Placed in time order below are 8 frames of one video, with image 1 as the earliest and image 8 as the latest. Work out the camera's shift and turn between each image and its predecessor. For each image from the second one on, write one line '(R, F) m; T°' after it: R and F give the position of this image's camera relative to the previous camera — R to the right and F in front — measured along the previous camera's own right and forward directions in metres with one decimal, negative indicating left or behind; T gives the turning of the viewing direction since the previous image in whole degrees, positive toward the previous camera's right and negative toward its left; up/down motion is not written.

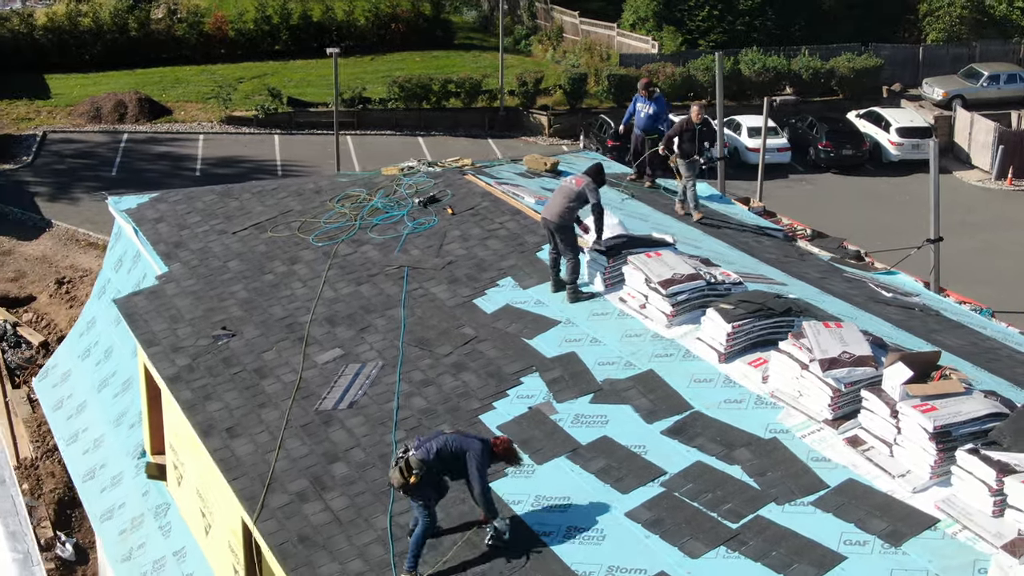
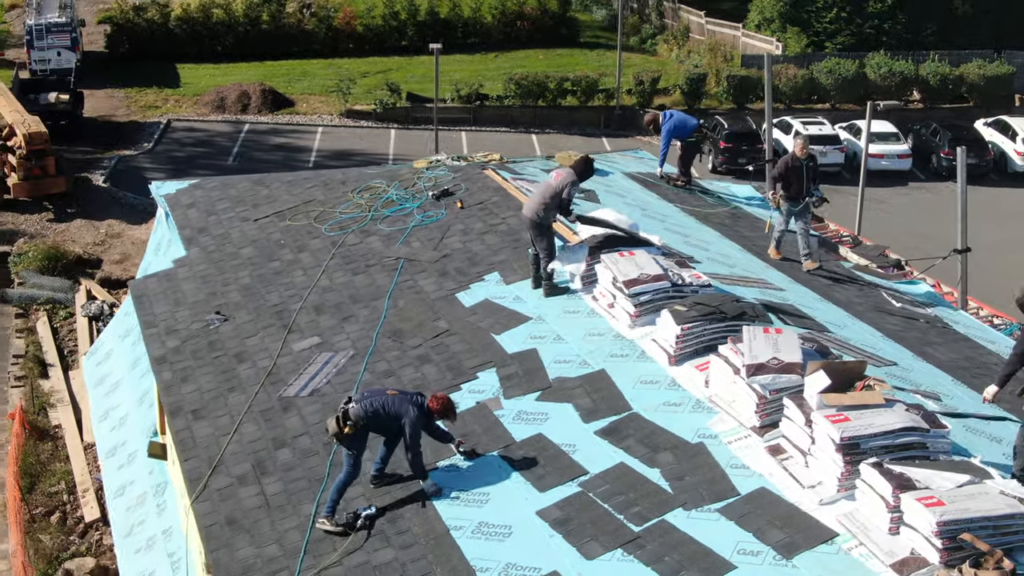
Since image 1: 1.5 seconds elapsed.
(+1.3, +0.1) m; -6°
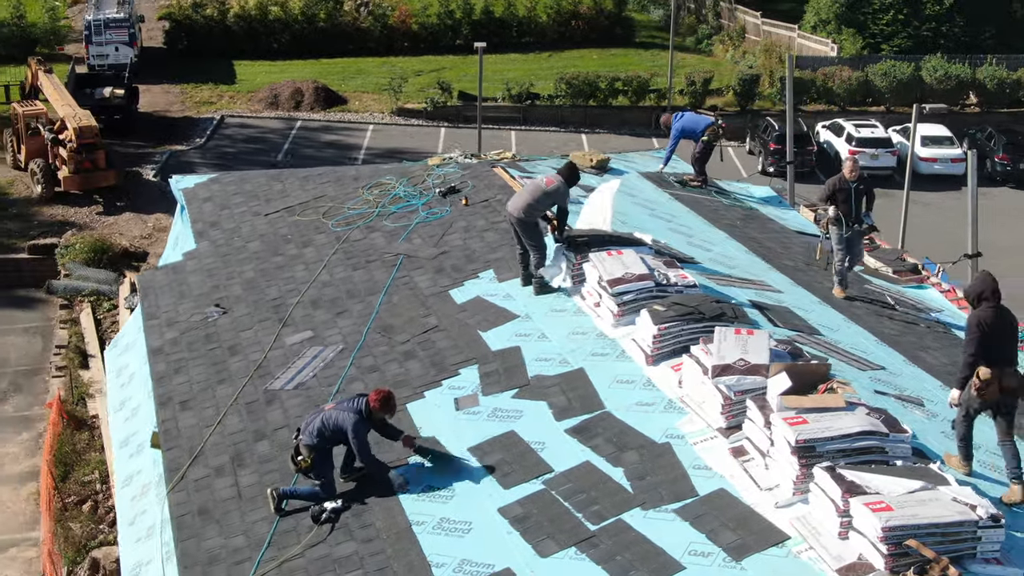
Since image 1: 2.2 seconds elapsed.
(+0.6, 0.0) m; -3°
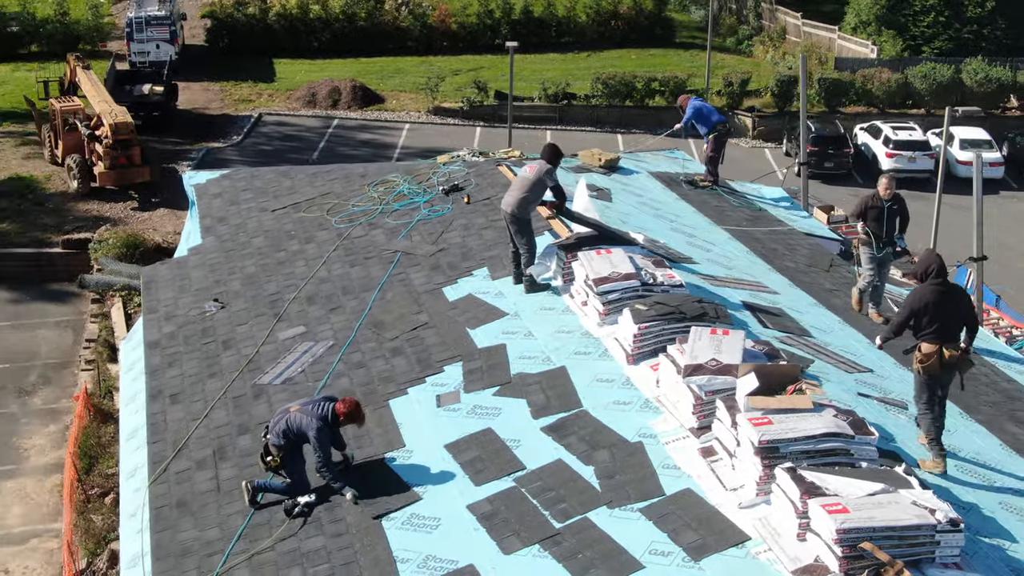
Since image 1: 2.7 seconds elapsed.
(+0.4, 0.0) m; -2°
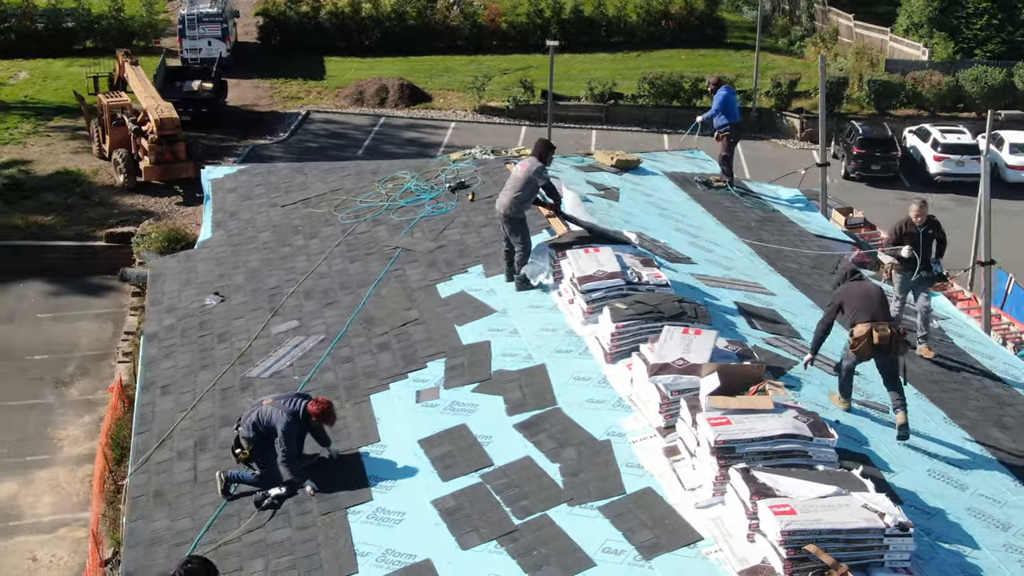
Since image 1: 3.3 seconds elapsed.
(+0.5, 0.0) m; -2°
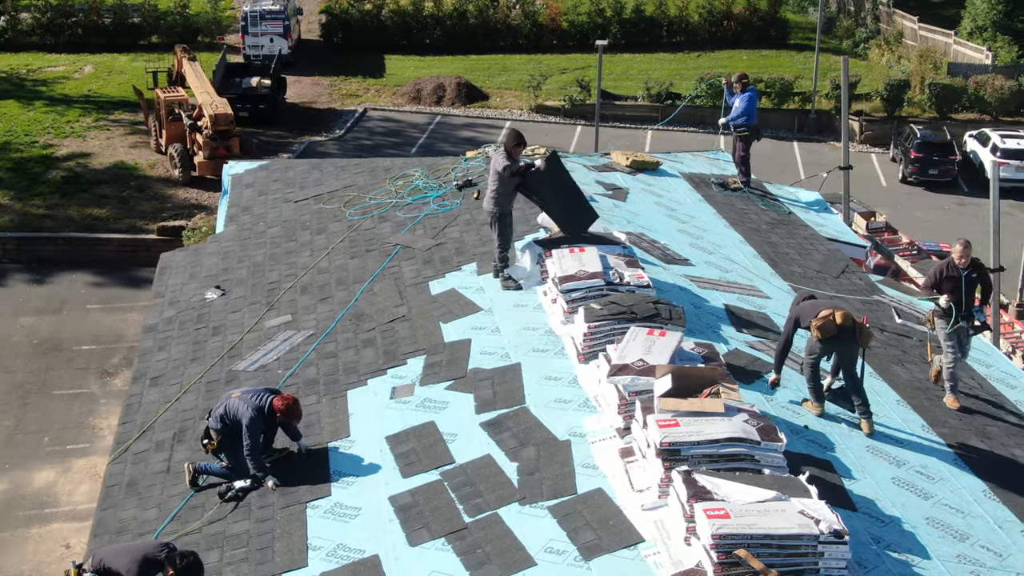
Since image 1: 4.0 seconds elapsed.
(+0.7, 0.0) m; -3°
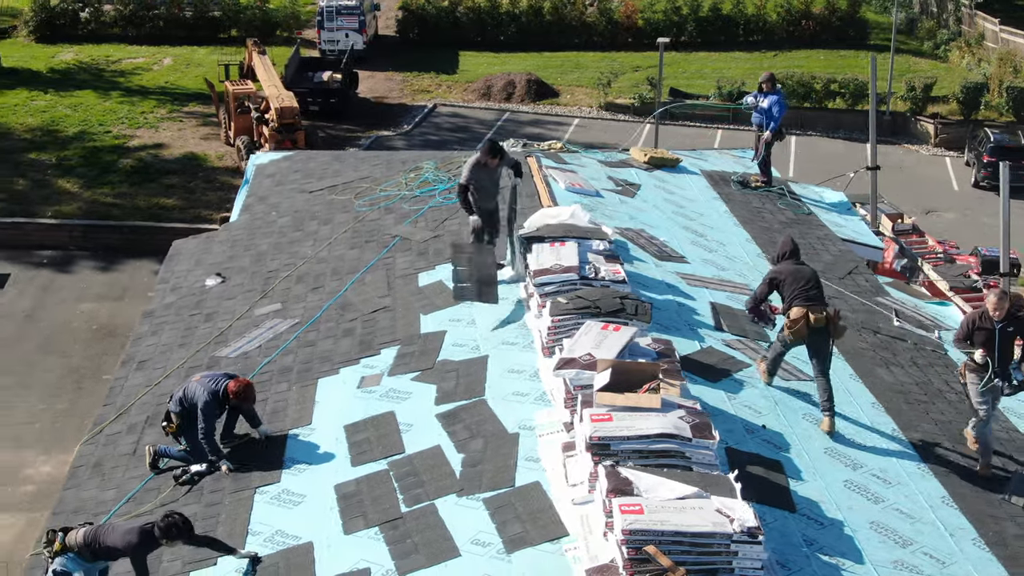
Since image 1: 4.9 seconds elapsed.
(+0.8, +0.1) m; -4°
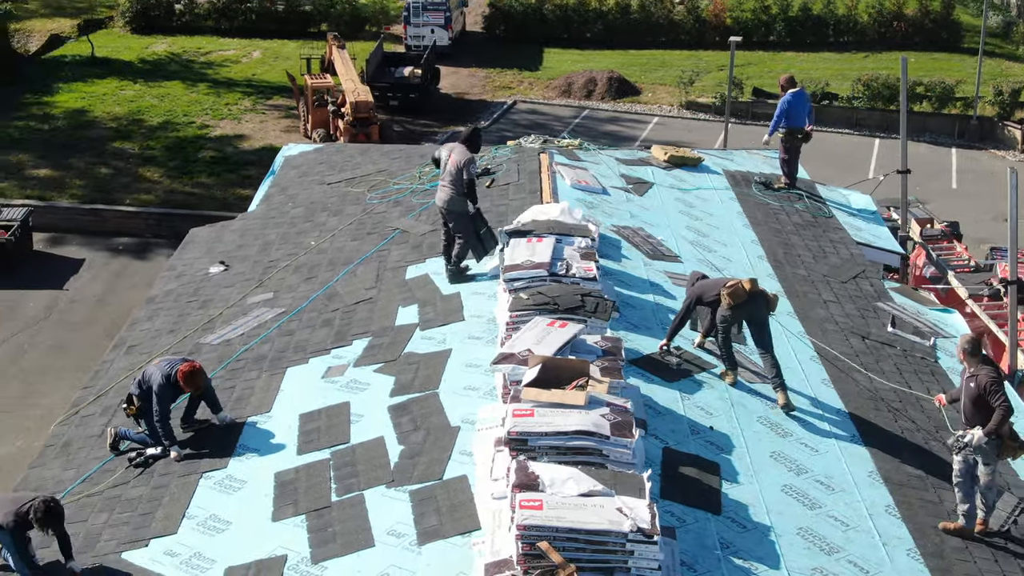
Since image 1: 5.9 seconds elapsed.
(+0.9, 0.0) m; -4°
